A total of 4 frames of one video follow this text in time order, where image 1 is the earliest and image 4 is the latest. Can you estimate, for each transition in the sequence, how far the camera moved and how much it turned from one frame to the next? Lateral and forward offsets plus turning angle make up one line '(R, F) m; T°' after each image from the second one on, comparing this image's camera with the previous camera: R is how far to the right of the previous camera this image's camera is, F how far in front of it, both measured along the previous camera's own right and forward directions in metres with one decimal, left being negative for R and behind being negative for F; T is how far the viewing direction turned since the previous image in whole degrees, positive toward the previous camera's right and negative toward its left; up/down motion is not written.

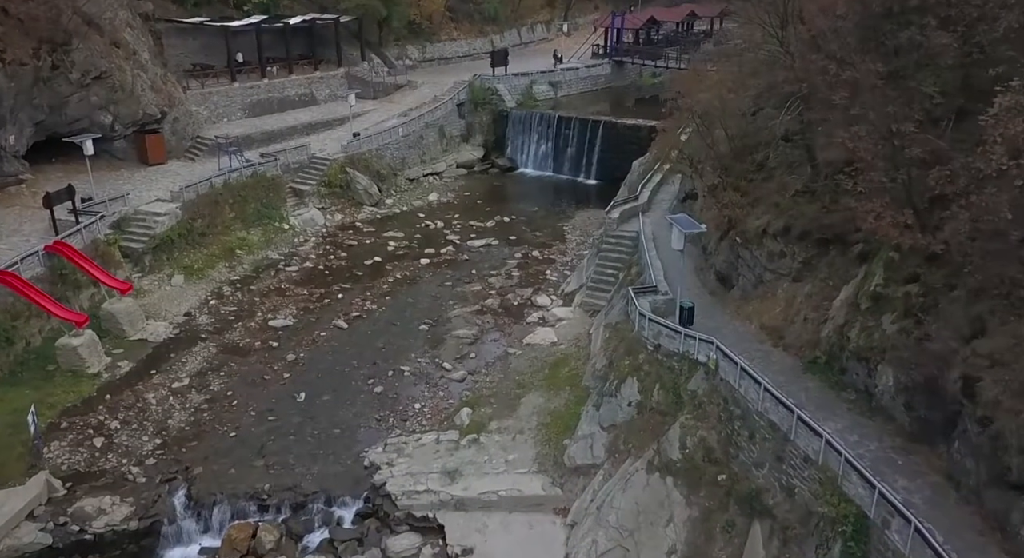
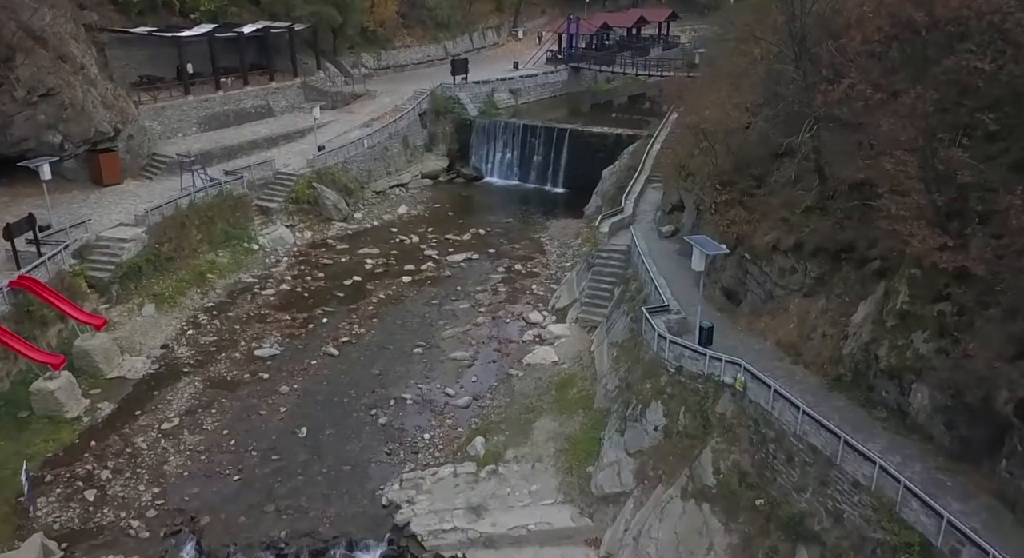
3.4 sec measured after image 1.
(-1.4, +0.4) m; +4°
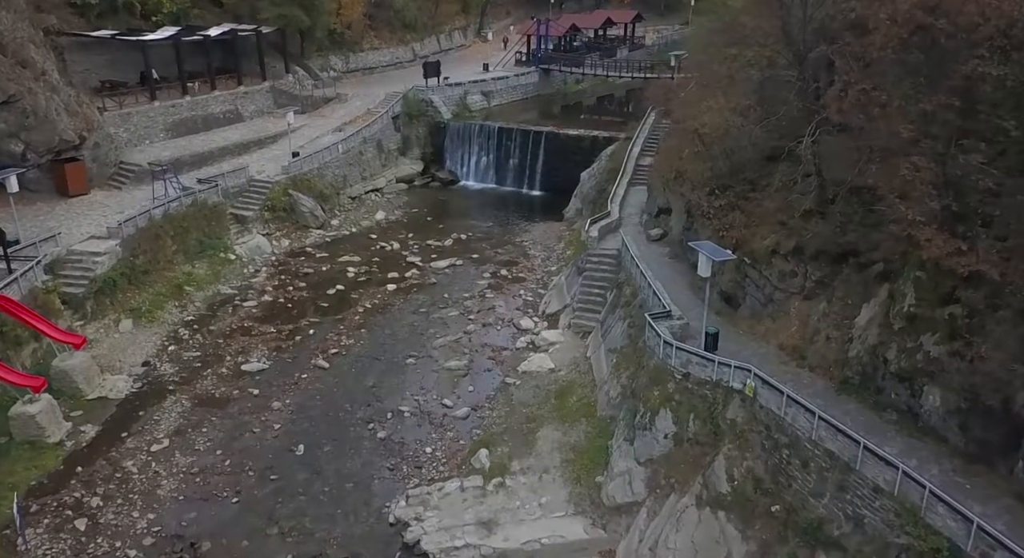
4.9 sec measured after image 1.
(-0.8, +0.2) m; +3°
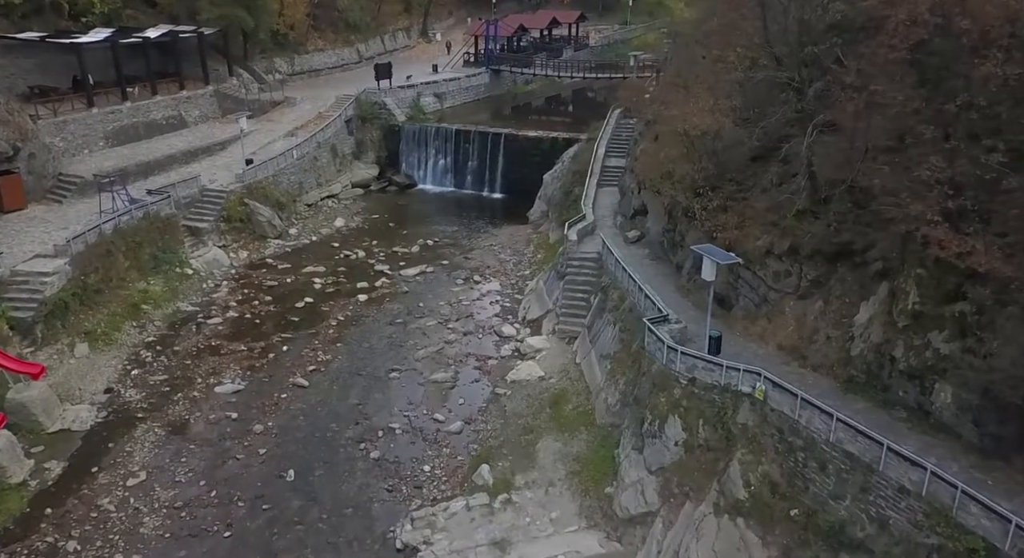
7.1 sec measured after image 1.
(-1.1, +0.4) m; +5°
